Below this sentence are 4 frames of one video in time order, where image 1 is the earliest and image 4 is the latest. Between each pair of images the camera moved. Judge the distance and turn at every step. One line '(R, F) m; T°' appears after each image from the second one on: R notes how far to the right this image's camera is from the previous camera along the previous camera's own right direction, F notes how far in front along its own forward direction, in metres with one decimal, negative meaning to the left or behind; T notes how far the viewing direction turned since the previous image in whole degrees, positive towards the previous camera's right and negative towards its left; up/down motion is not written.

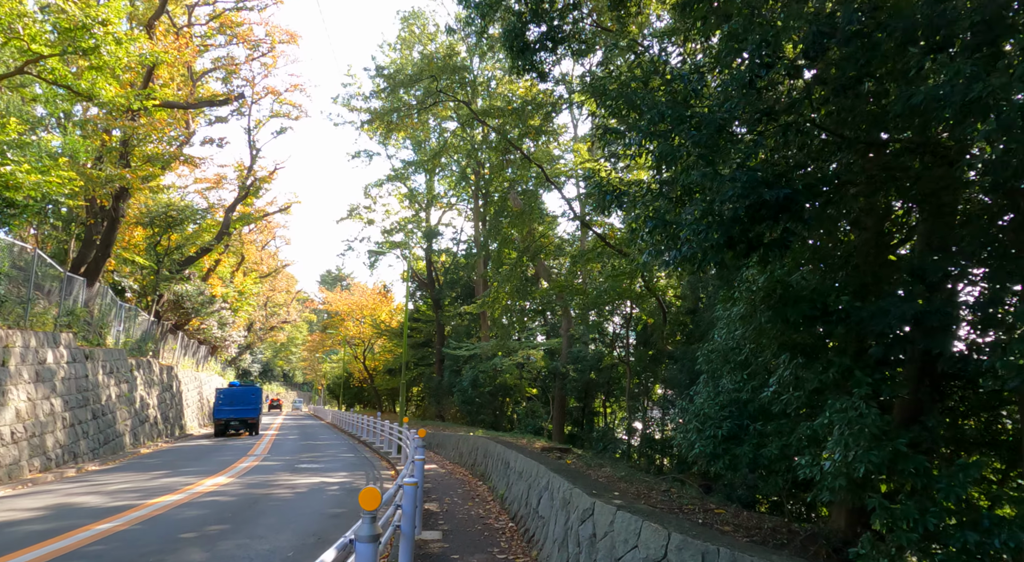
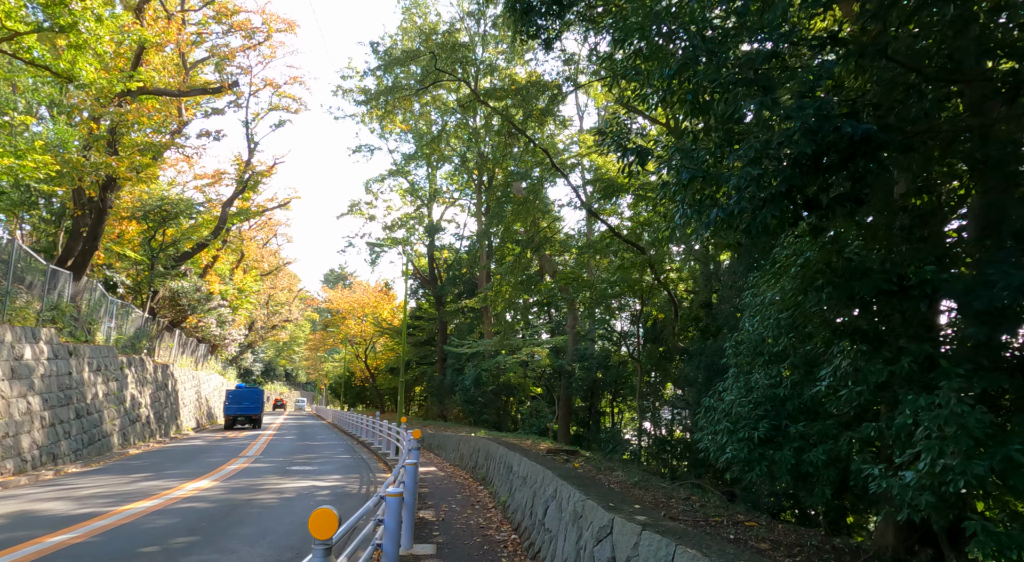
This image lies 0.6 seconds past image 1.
(0.0, +0.8) m; 0°
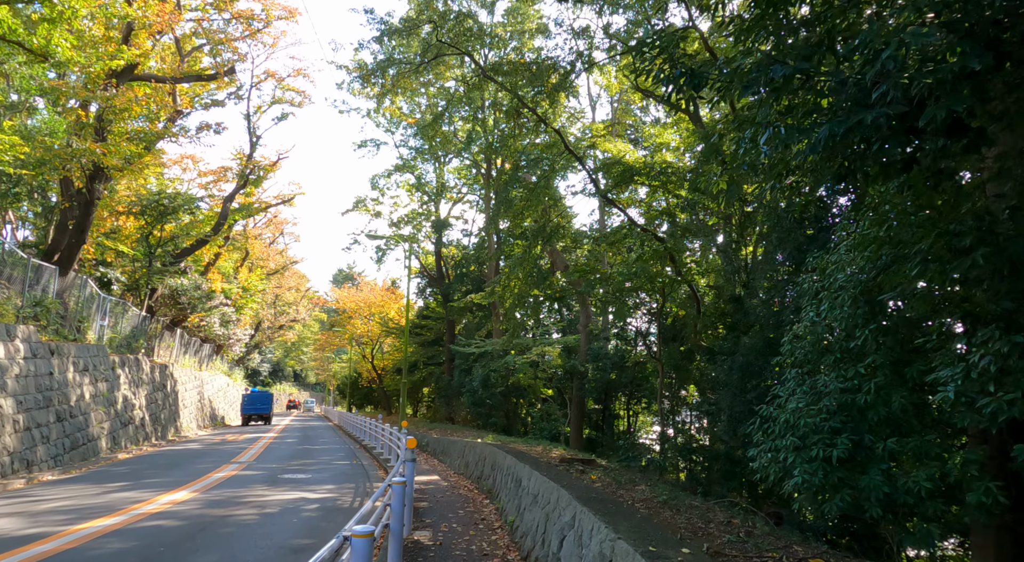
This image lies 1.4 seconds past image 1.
(0.0, +1.0) m; -1°
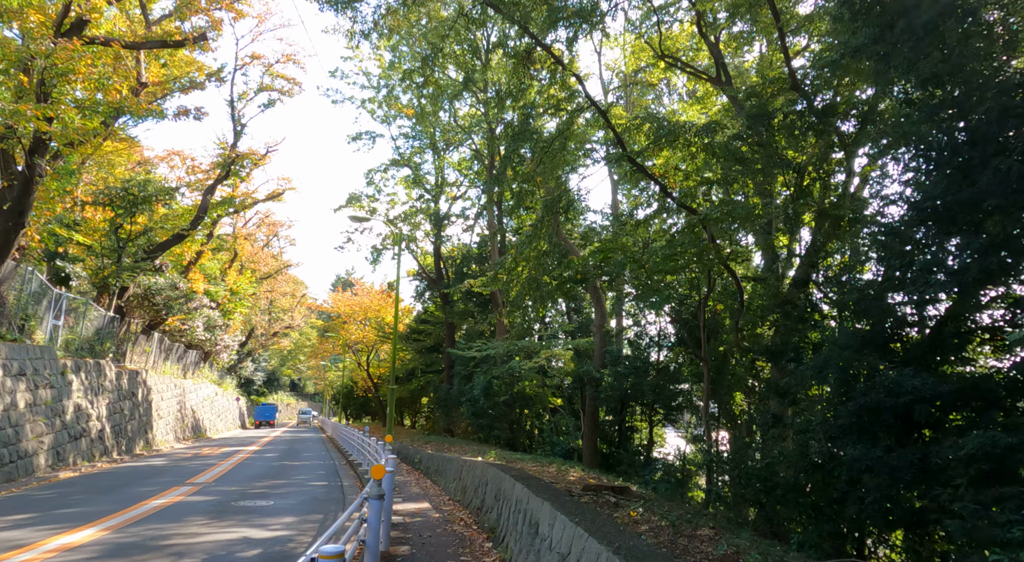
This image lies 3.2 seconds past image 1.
(-0.1, +2.3) m; 0°
